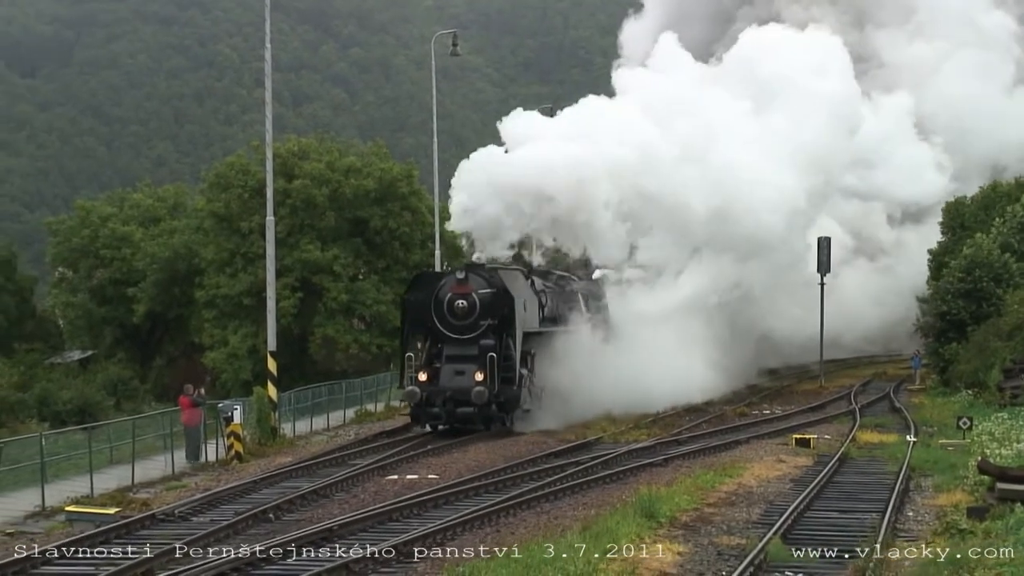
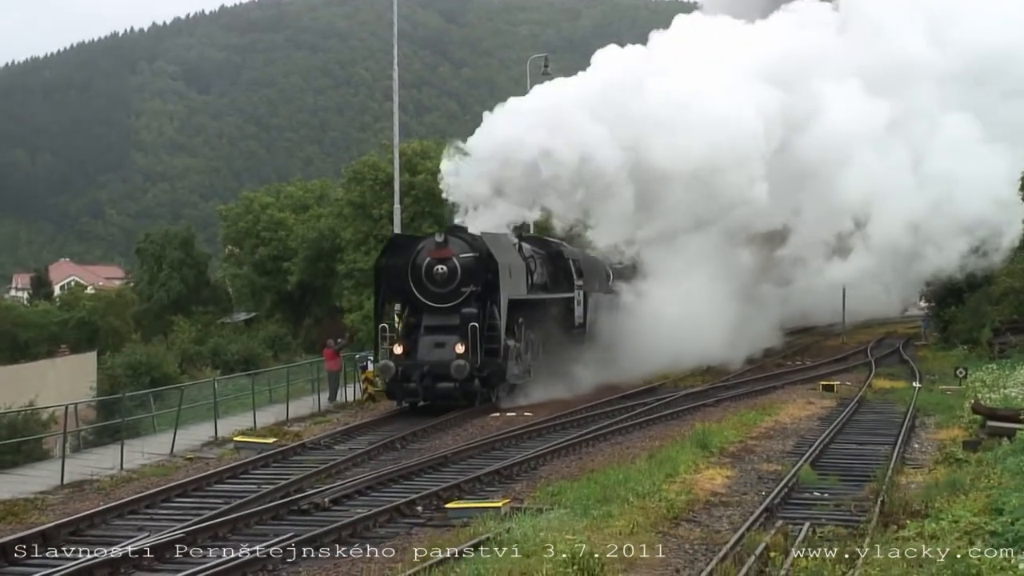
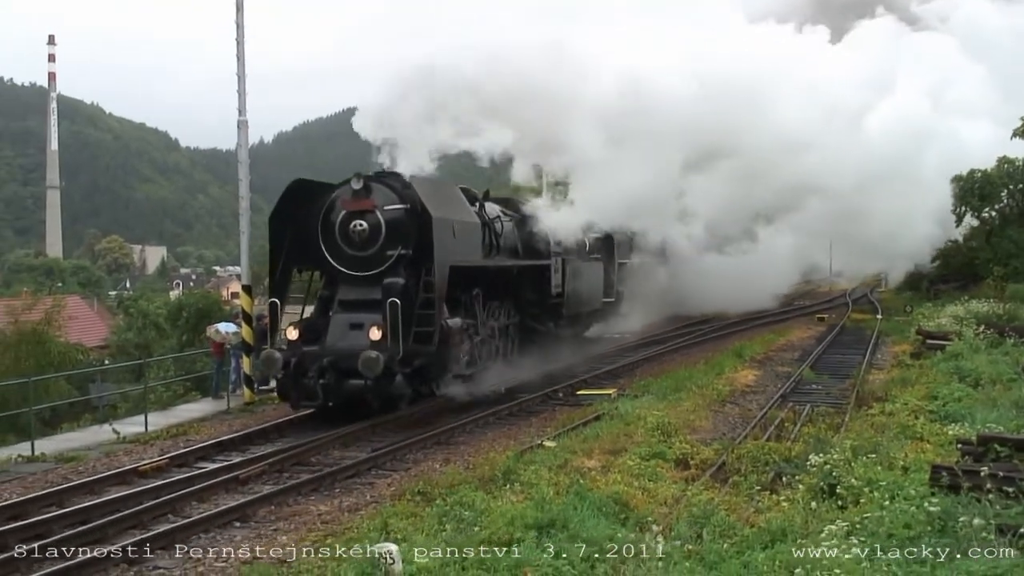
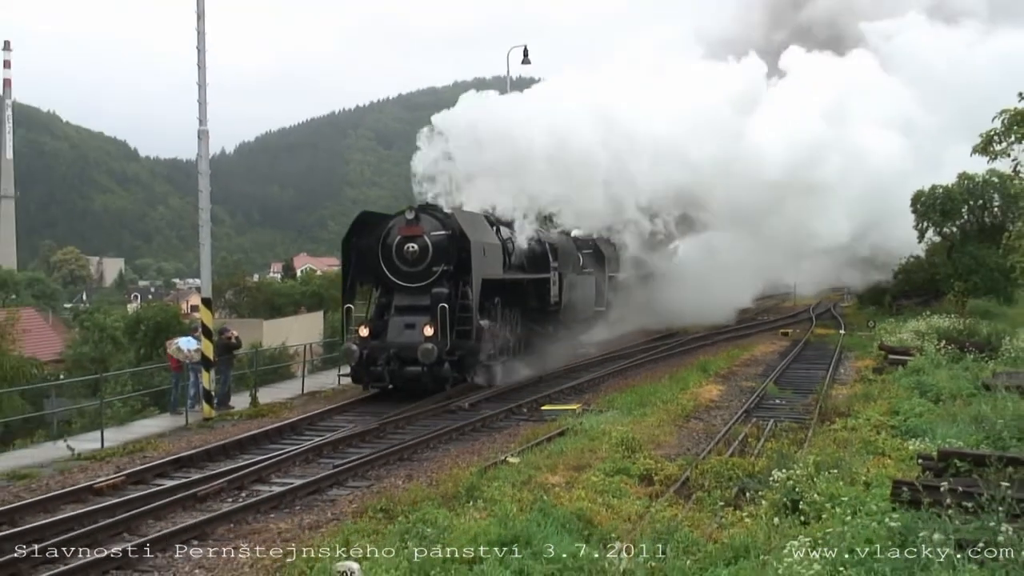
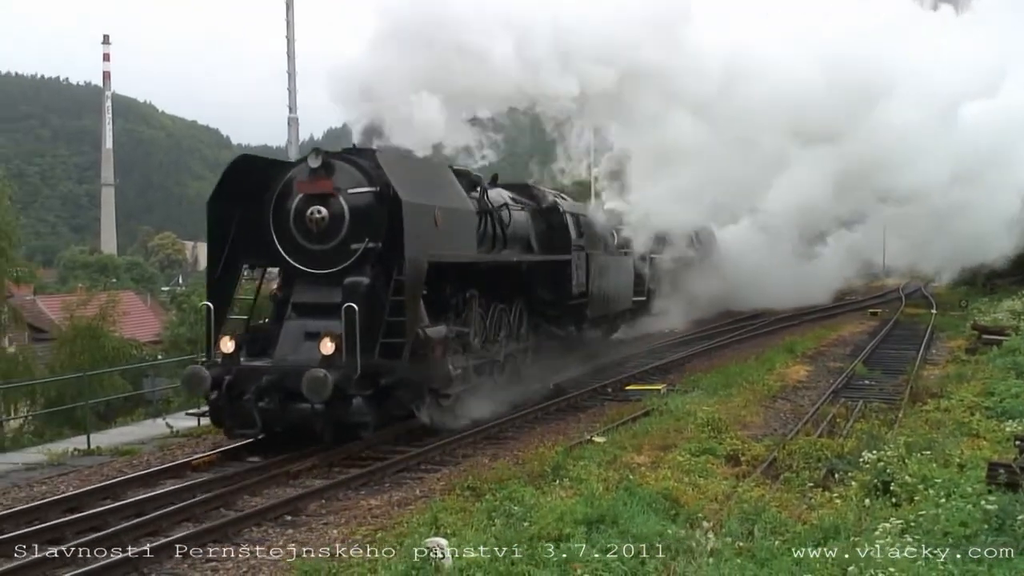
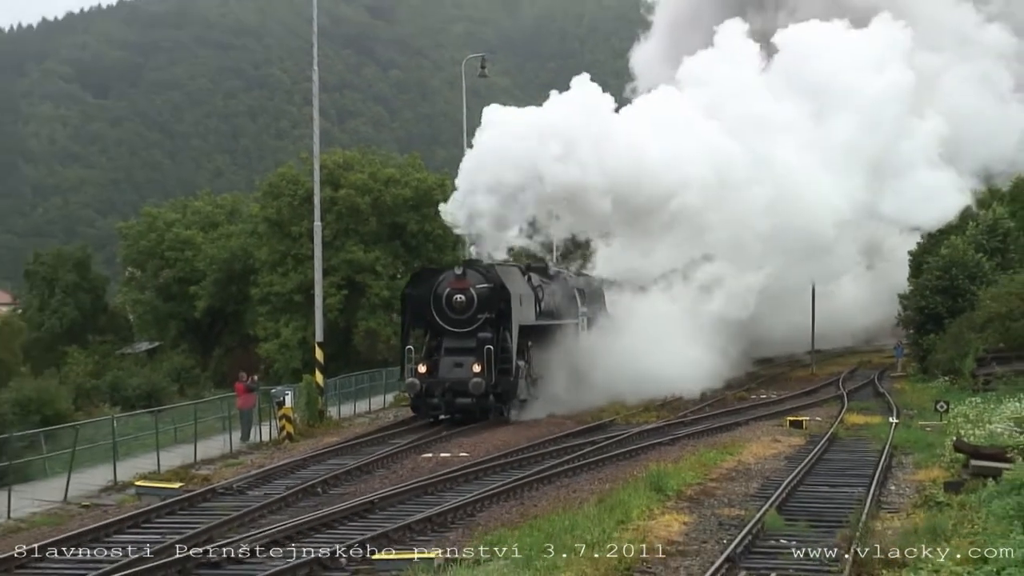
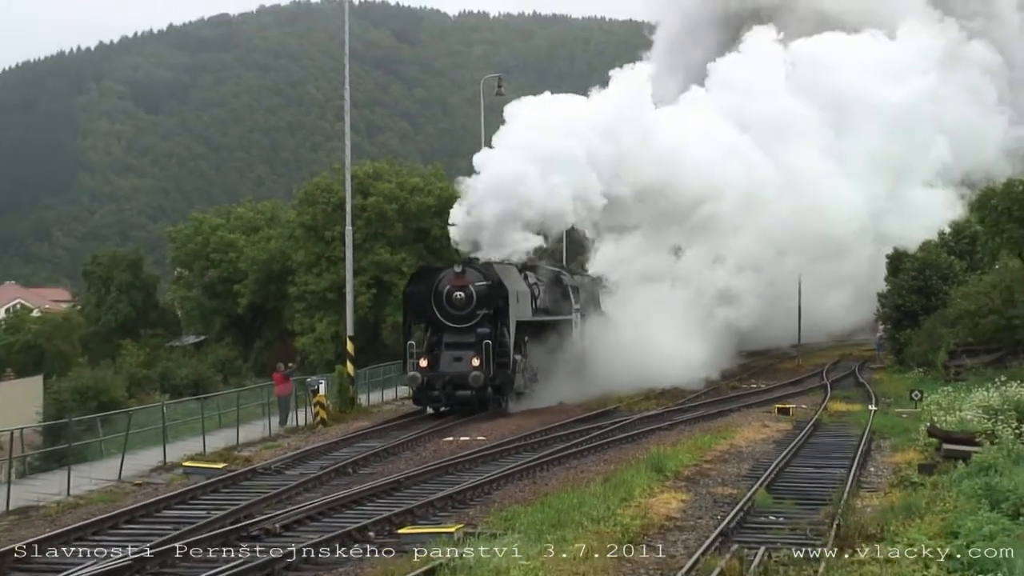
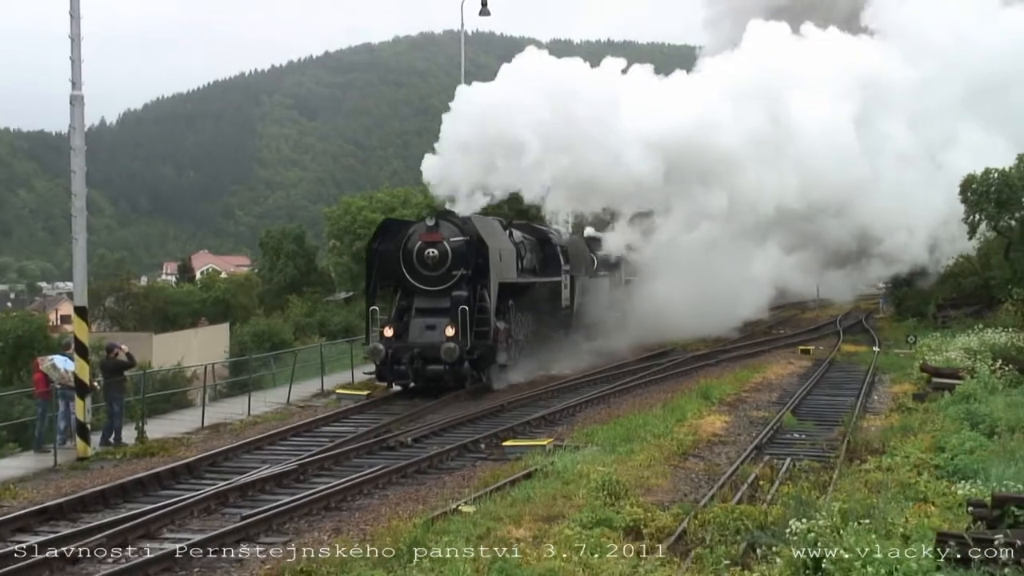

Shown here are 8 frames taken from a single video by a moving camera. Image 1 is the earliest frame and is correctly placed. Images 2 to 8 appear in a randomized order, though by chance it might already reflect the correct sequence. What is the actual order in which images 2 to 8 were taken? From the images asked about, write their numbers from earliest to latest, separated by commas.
6, 7, 2, 8, 4, 3, 5
